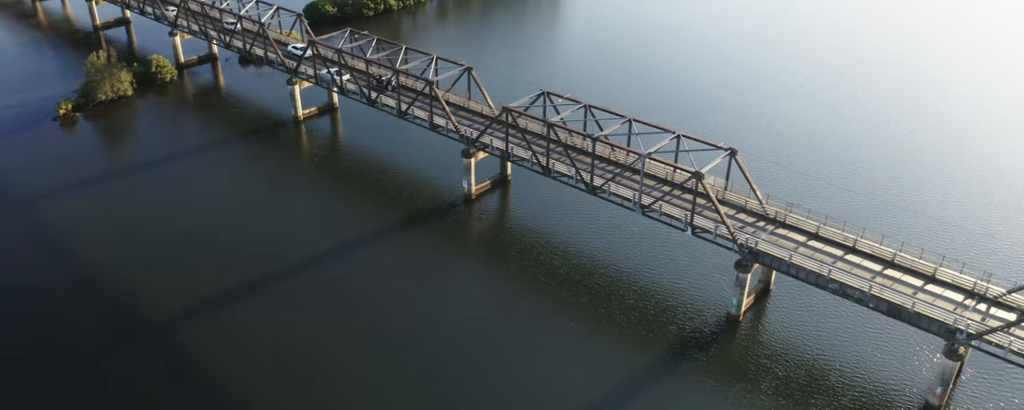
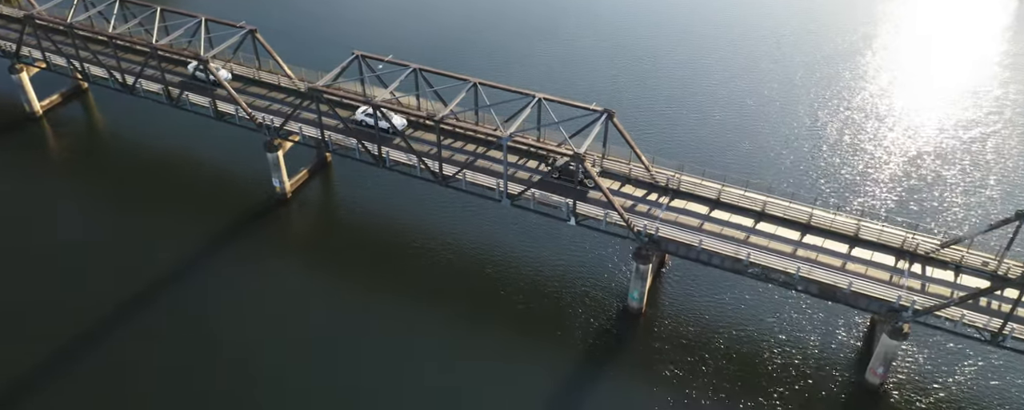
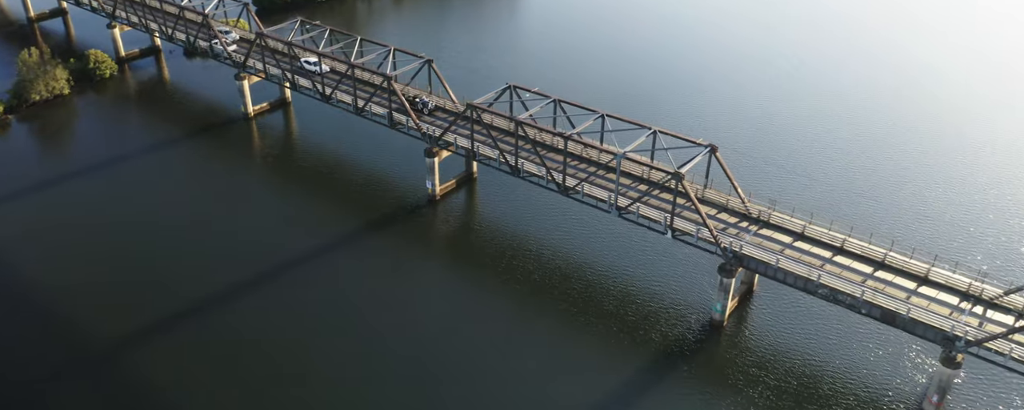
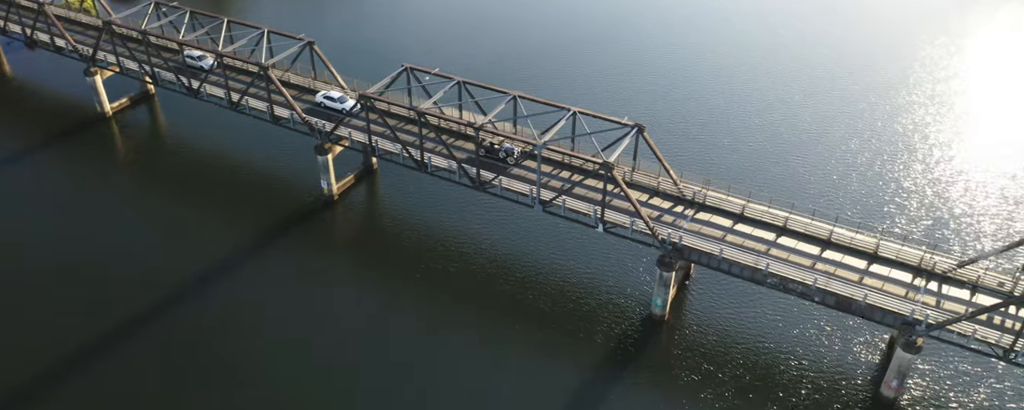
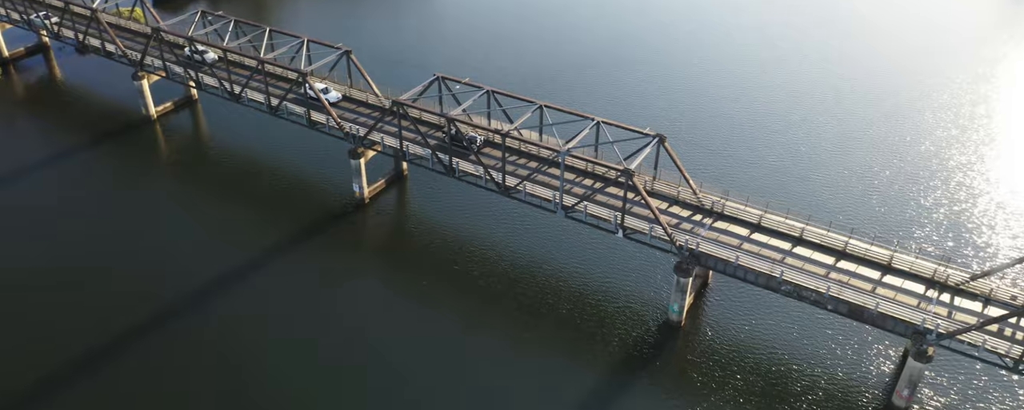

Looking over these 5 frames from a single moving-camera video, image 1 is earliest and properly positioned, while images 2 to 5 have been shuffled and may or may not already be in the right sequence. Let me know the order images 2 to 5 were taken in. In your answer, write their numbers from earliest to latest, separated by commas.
3, 5, 4, 2
